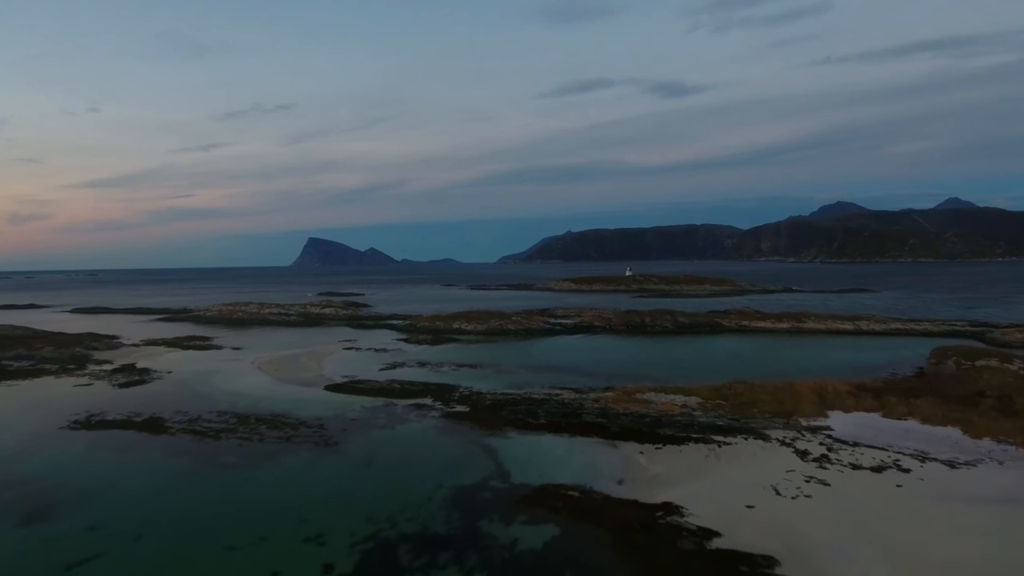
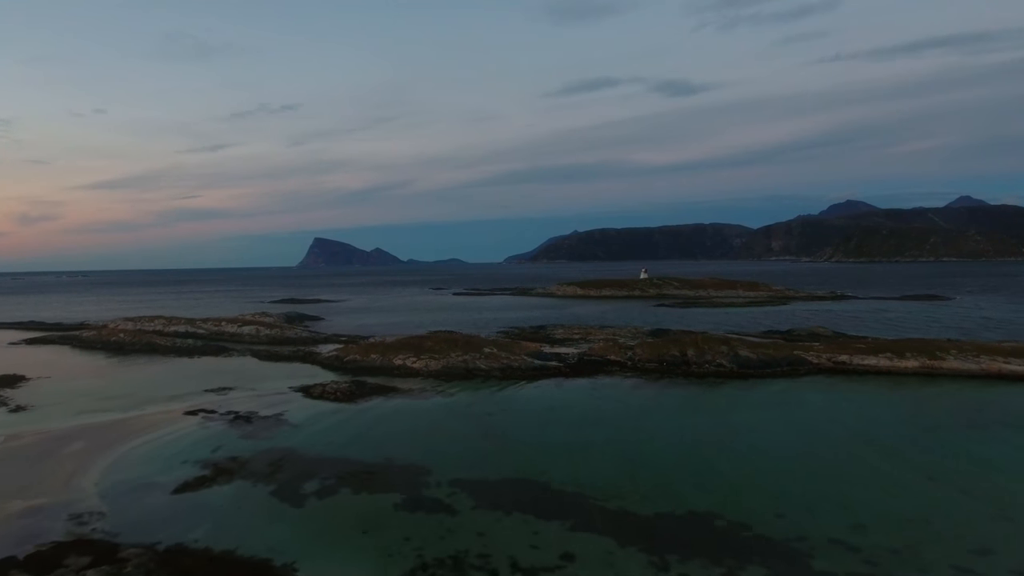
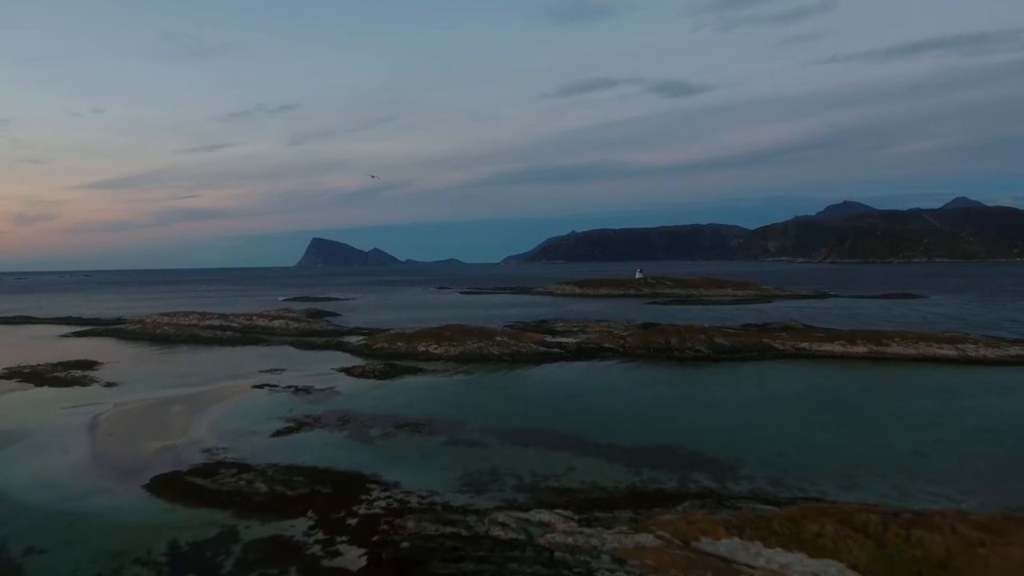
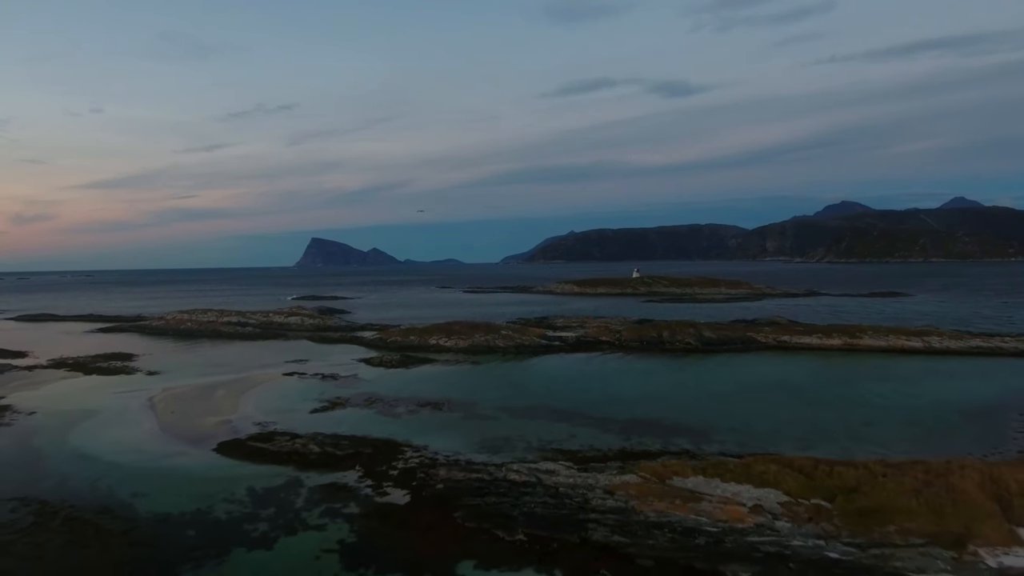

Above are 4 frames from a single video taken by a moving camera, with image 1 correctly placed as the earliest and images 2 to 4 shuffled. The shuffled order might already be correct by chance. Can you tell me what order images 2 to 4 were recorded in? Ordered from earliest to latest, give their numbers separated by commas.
4, 3, 2
